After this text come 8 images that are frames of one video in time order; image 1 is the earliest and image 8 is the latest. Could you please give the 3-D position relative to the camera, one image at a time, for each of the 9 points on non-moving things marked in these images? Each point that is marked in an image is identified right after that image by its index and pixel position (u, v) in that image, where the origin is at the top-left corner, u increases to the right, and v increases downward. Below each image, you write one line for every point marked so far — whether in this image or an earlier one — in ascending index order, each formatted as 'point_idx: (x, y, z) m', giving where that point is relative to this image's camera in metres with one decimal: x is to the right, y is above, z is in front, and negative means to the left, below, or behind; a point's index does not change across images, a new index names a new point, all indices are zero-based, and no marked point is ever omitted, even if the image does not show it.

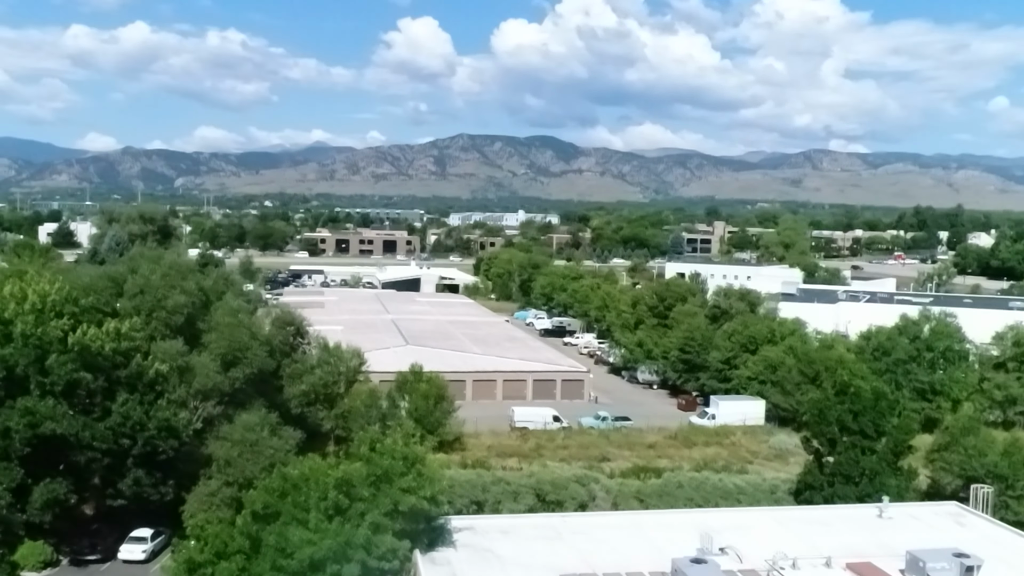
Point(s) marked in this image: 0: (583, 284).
0: (+1.3, +0.1, +18.1) m
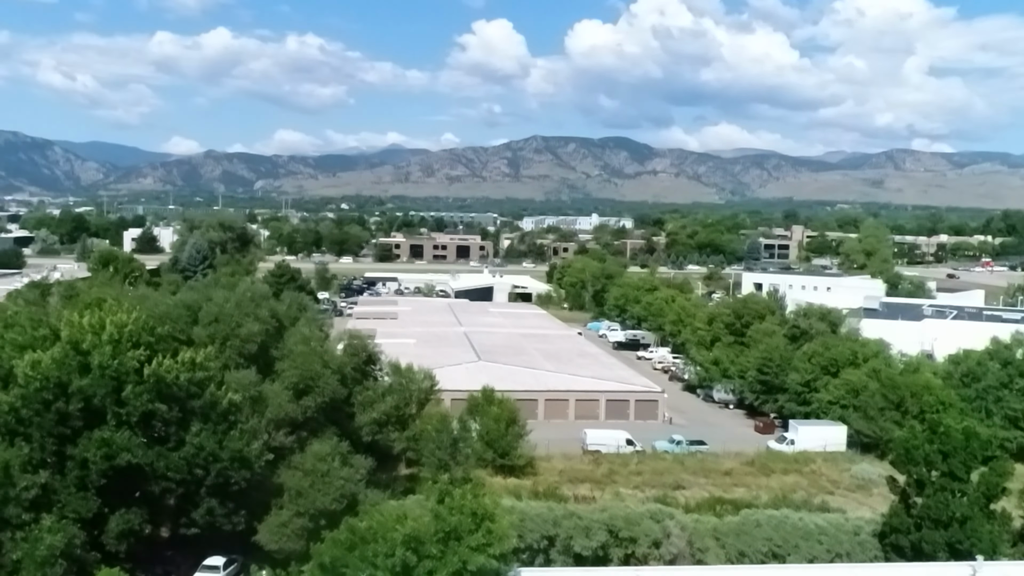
0: (+2.6, -0.2, +17.9) m
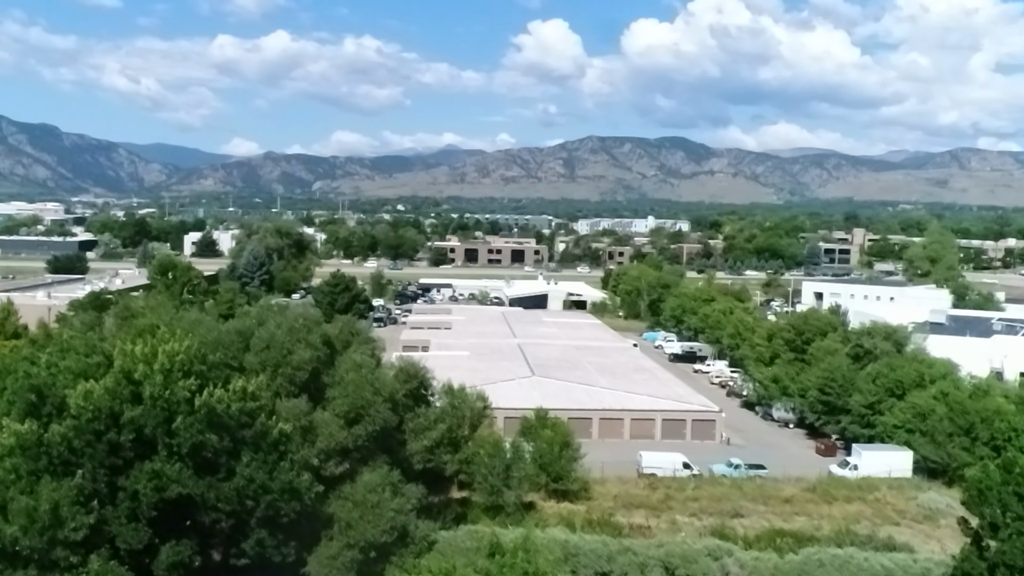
0: (+3.5, -0.3, +17.6) m
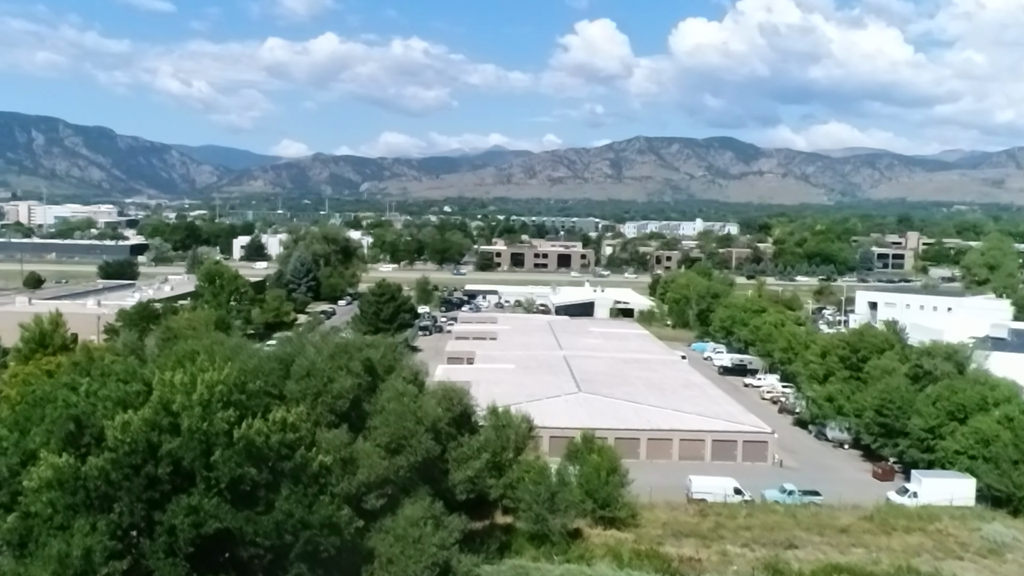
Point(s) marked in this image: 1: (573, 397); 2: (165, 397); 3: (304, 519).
0: (+4.3, -0.5, +17.2) m
1: (+0.7, -1.3, +12.2) m
2: (-2.0, -0.6, +6.0) m
3: (-1.2, -1.3, +5.9) m
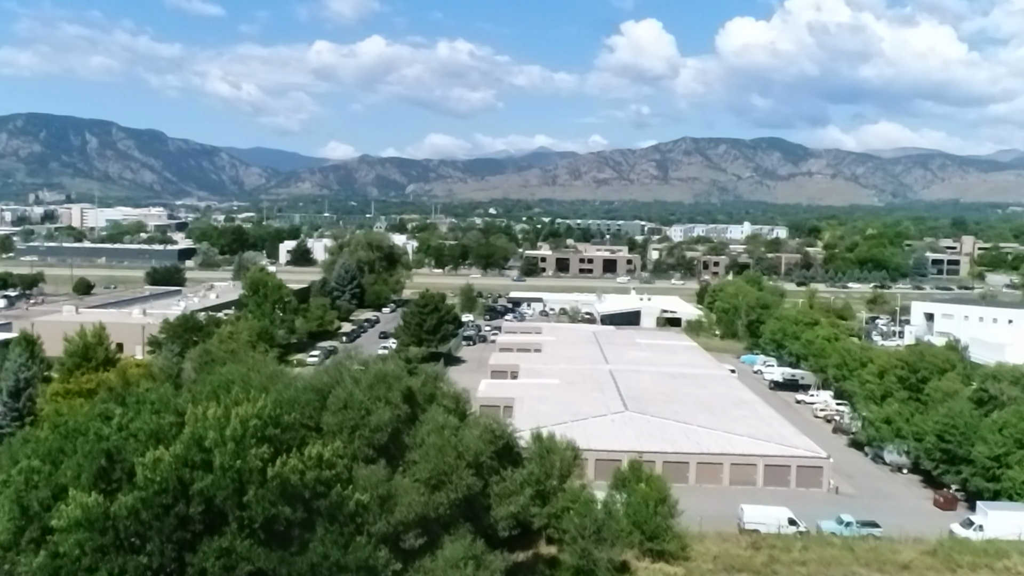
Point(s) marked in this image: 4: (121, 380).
0: (+5.0, -0.8, +16.7) m
1: (+1.3, -1.5, +11.9) m
2: (-1.8, -0.8, +5.8) m
3: (-1.0, -1.5, +5.6) m
4: (-3.5, -0.8, +9.2) m
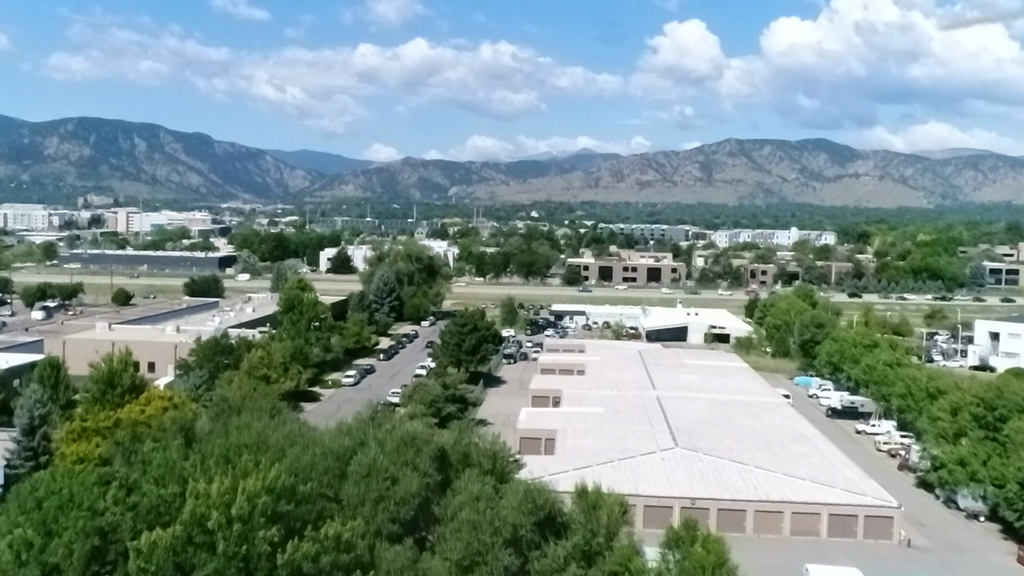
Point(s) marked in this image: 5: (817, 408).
0: (+5.7, -1.1, +15.8) m
1: (+1.7, -1.8, +11.1) m
2: (-1.6, -1.1, +5.1) m
3: (-0.8, -1.8, +5.0) m
4: (-3.2, -1.1, +8.6) m
5: (+4.9, -1.9, +16.3) m
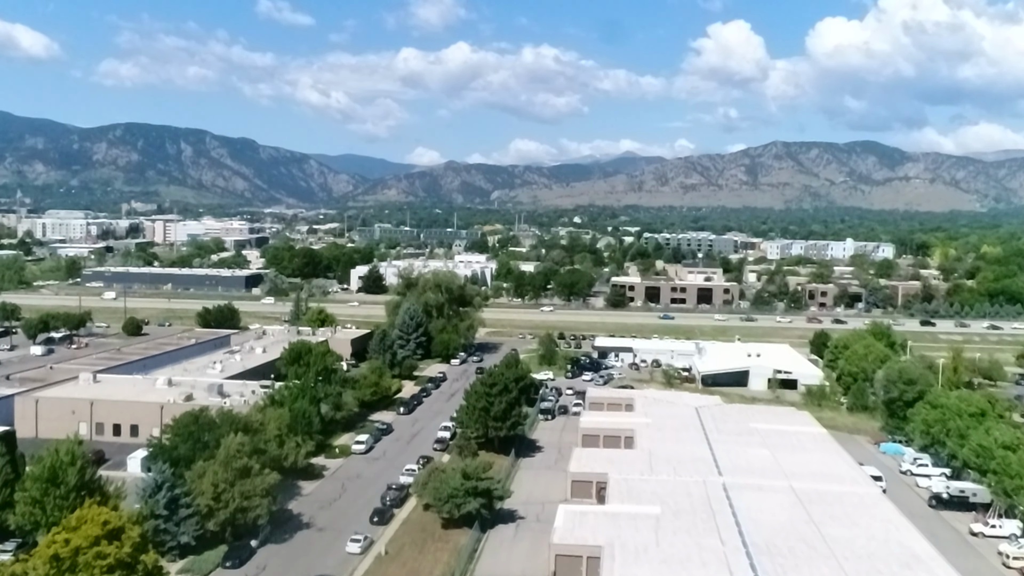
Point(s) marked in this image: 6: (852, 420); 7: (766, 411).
0: (+6.2, -1.9, +13.0) m
1: (+2.0, -2.6, +8.5) m
2: (-1.6, -1.9, +2.6) m
3: (-0.7, -2.6, +2.5) m
4: (-3.0, -1.9, +6.2) m
5: (+5.4, -2.7, +13.5) m
6: (+6.1, -2.3, +18.2) m
7: (+4.3, -2.1, +17.4) m
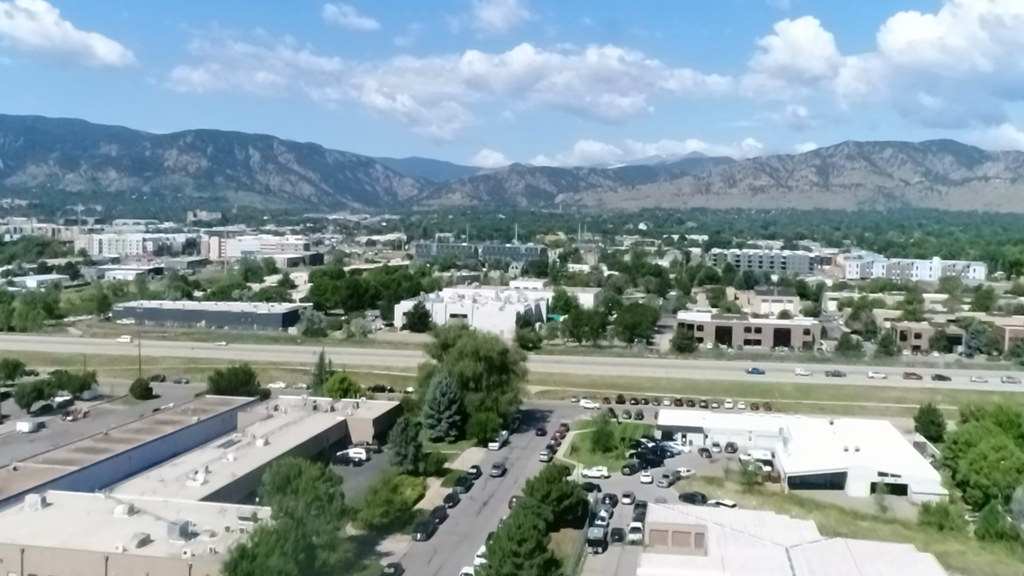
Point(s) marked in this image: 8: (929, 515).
0: (+6.4, -3.3, +9.1) m
1: (+2.0, -4.0, +4.9) m
2: (-1.9, -3.3, -0.7) m
3: (-1.1, -4.0, -1.0) m
4: (-3.2, -3.3, +2.9) m
5: (+5.7, -4.1, +9.7) m
6: (+6.7, -3.8, +14.3) m
7: (+4.9, -3.5, +13.6) m
8: (+6.5, -3.6, +15.7) m
